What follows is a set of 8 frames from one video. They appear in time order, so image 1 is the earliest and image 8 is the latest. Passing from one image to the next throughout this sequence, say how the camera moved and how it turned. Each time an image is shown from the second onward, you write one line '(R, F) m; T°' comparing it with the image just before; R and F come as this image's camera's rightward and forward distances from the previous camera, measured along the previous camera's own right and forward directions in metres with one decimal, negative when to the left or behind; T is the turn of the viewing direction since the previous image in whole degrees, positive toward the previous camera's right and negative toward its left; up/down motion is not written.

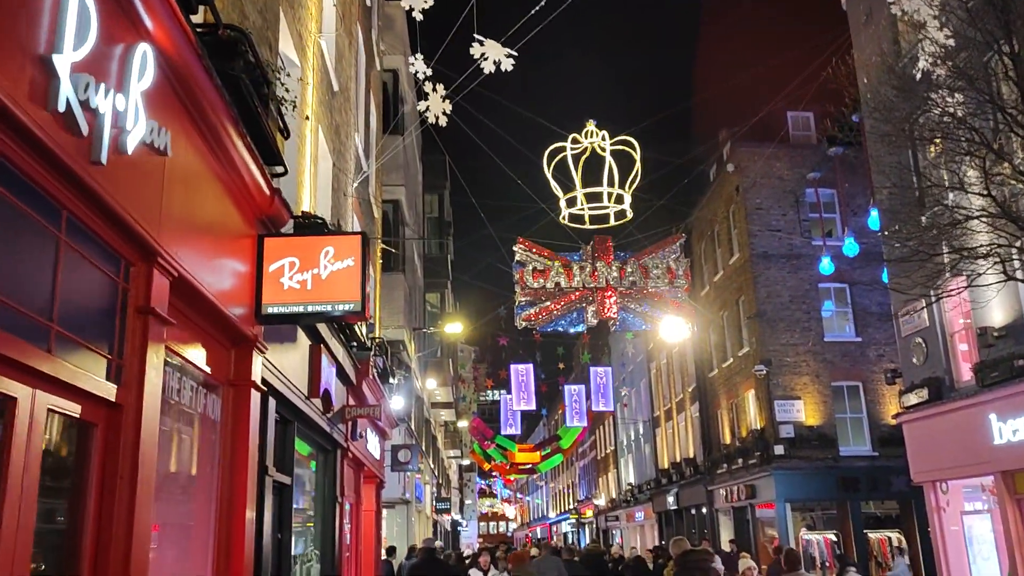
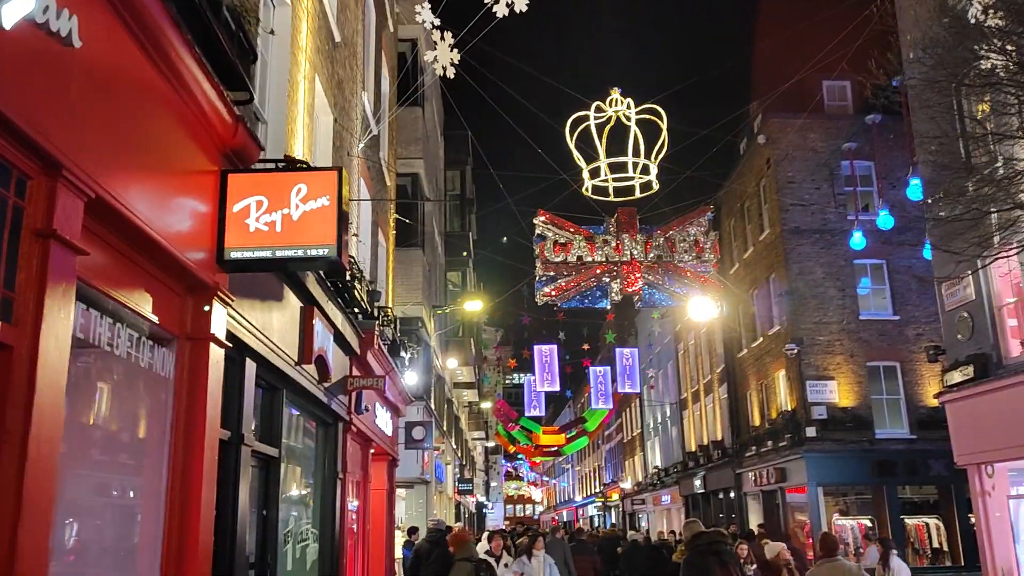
(+0.2, +0.7) m; -2°
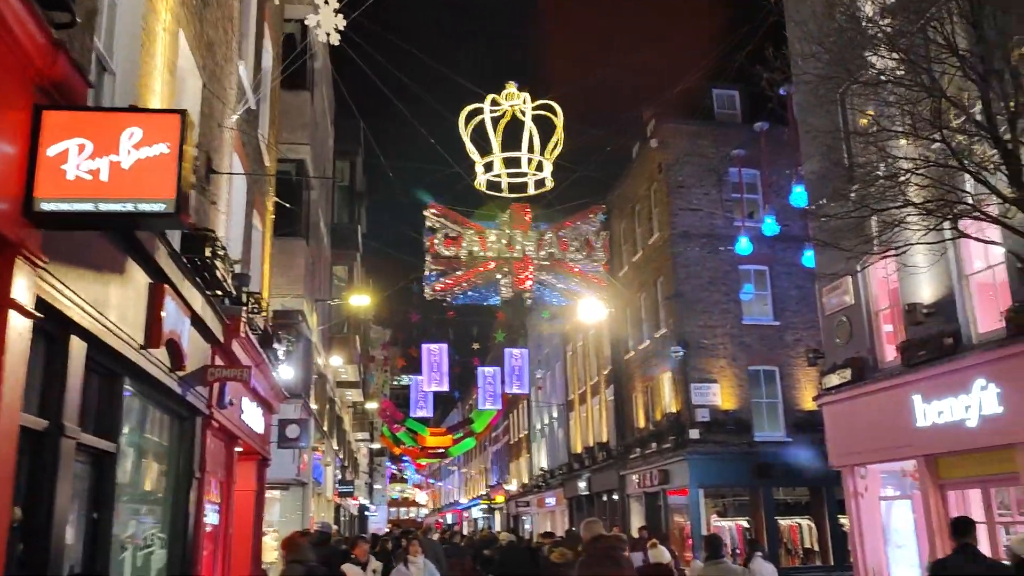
(+0.1, +0.6) m; +7°
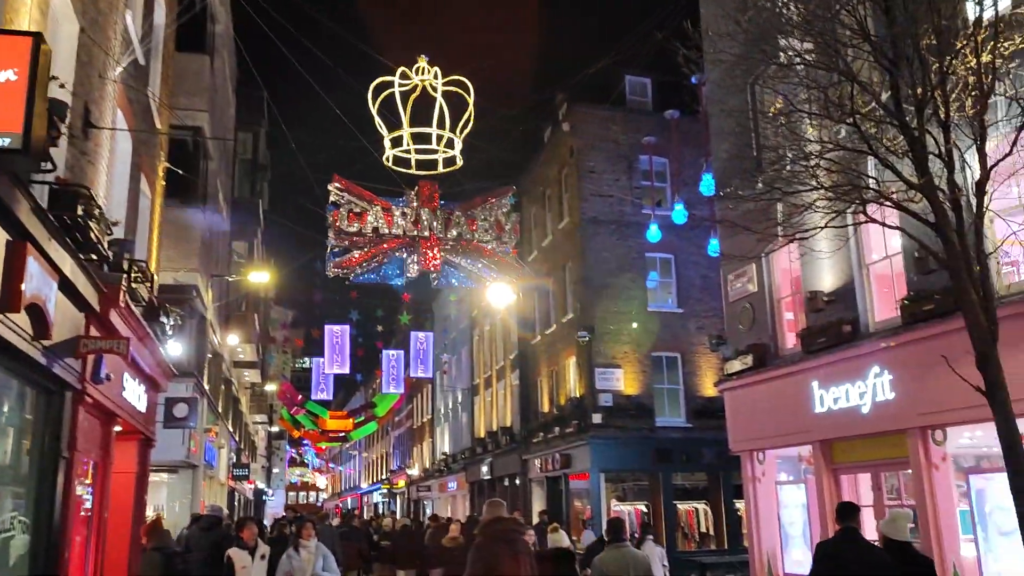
(0.0, +0.3) m; +6°
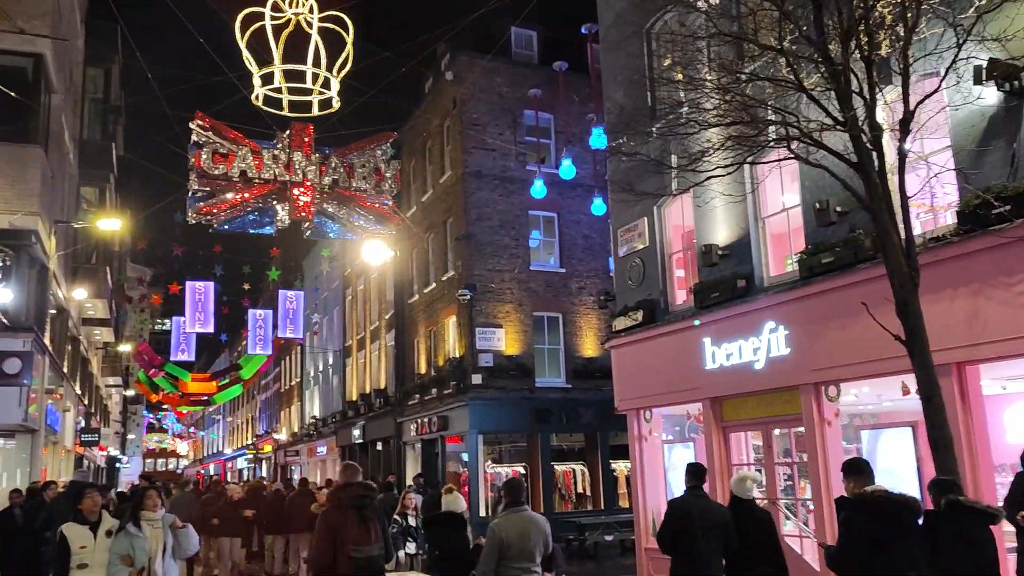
(-0.1, +0.8) m; +8°
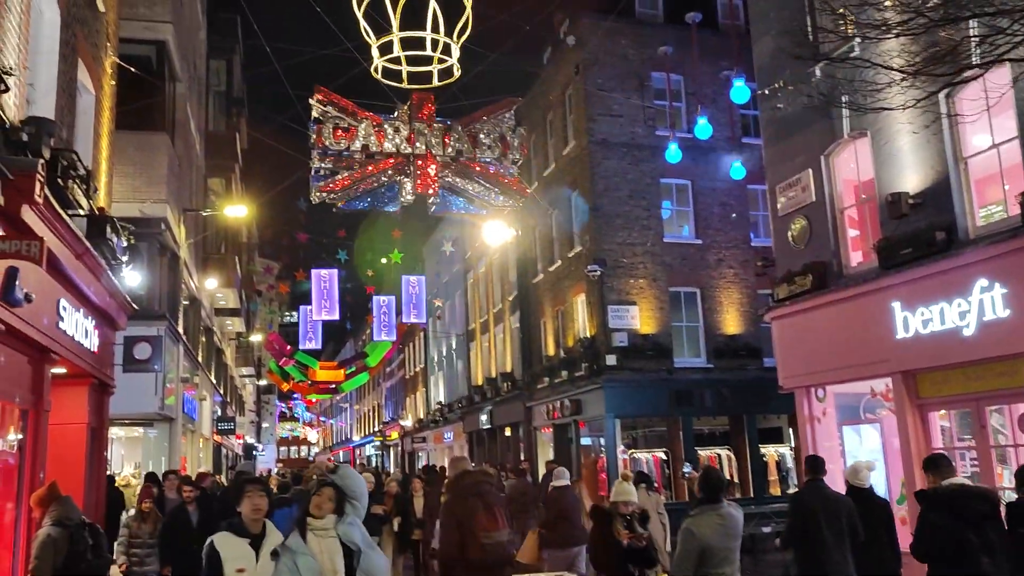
(-0.5, +1.2) m; -8°
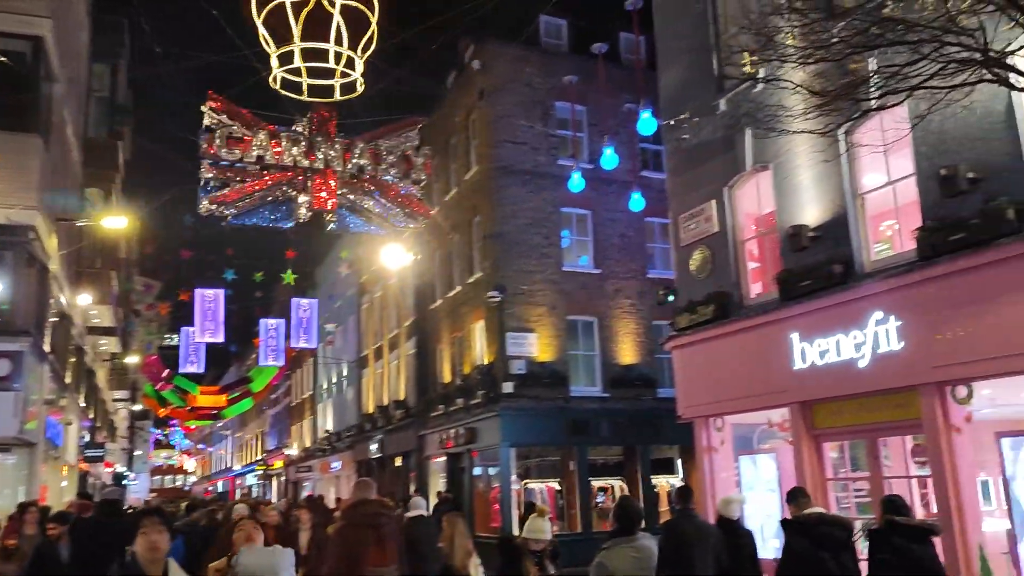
(-0.1, +0.4) m; +7°
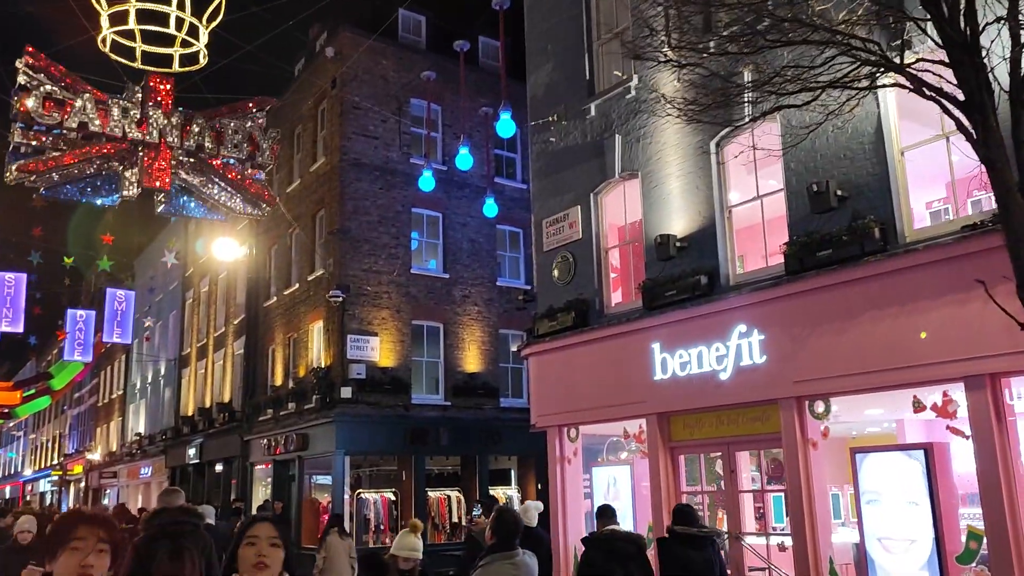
(-0.3, +0.7) m; +11°
